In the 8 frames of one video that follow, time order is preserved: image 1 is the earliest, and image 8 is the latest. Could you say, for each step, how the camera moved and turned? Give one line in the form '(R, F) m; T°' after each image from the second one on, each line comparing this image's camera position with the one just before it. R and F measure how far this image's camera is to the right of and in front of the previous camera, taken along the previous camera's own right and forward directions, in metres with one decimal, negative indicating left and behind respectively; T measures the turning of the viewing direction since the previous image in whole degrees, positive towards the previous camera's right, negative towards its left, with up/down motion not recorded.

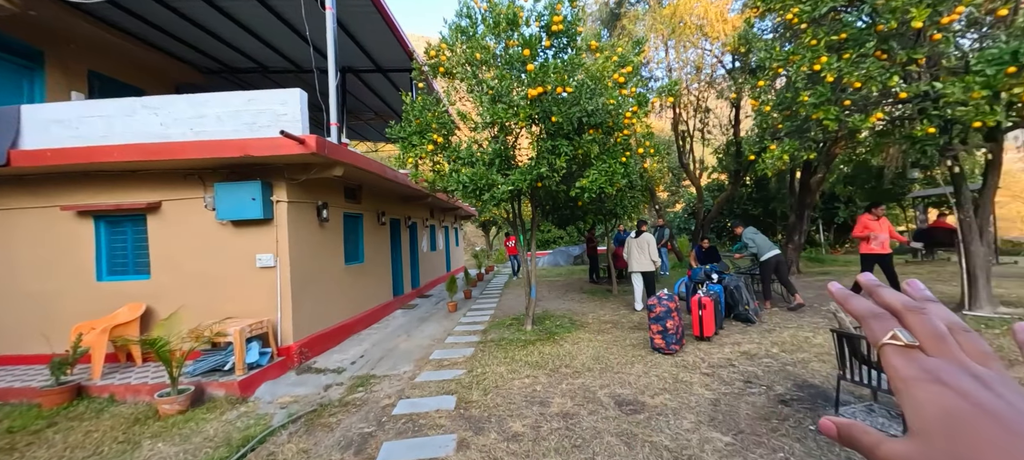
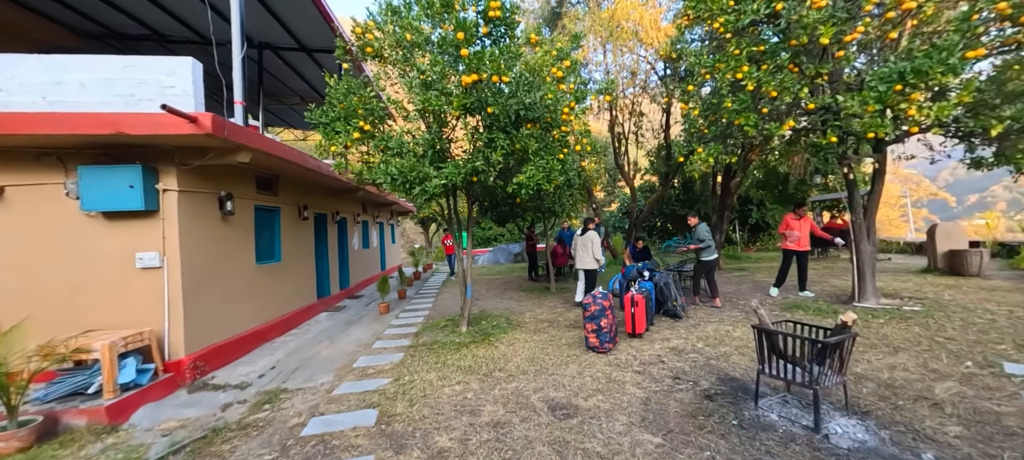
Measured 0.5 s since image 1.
(+0.1, +0.2) m; +8°
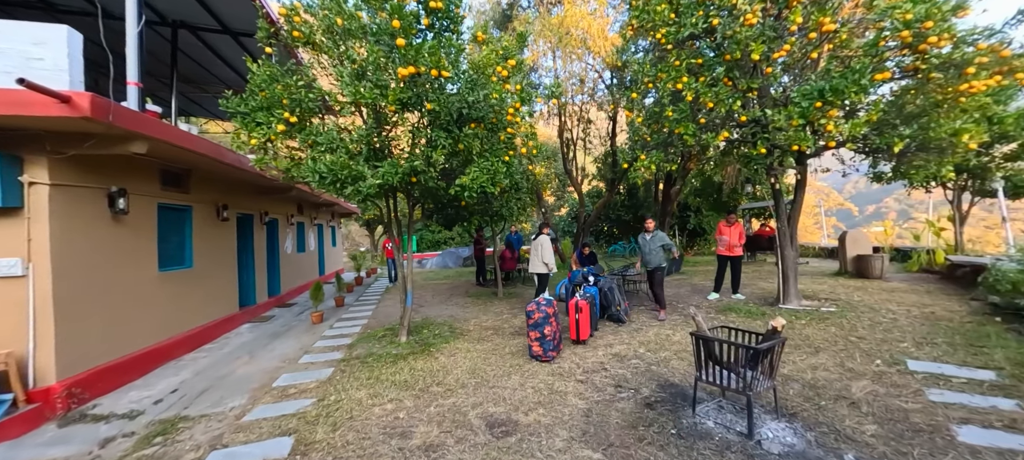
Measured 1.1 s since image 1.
(+0.1, +0.2) m; +7°
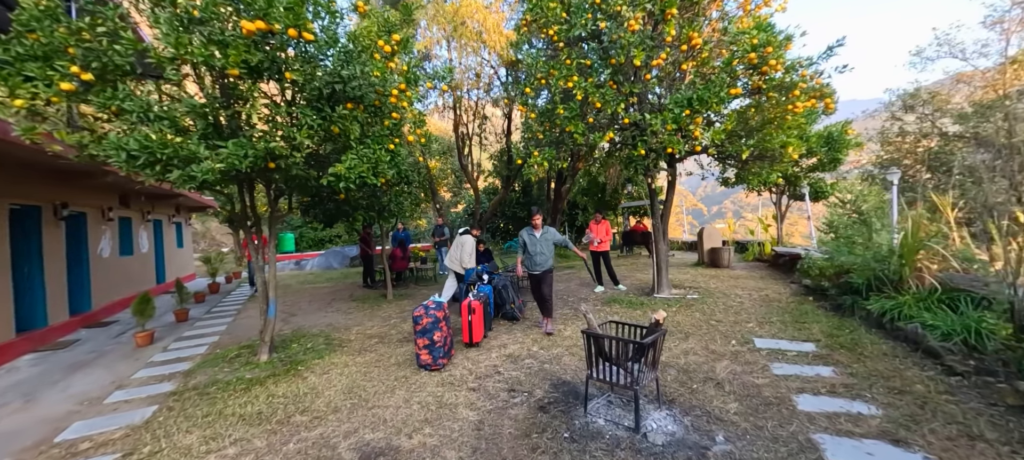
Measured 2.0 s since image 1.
(+0.1, +0.3) m; +15°
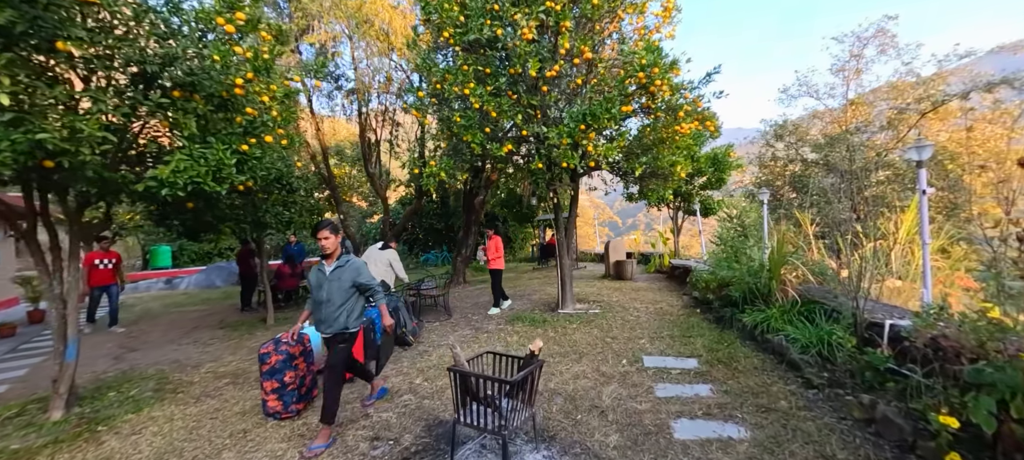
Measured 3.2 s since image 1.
(+0.4, +0.3) m; +11°
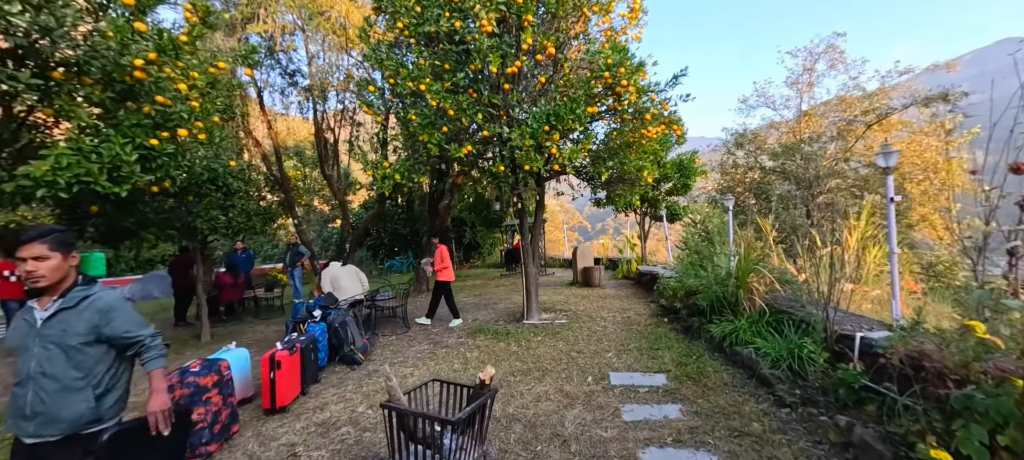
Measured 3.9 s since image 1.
(+0.1, +0.3) m; +4°
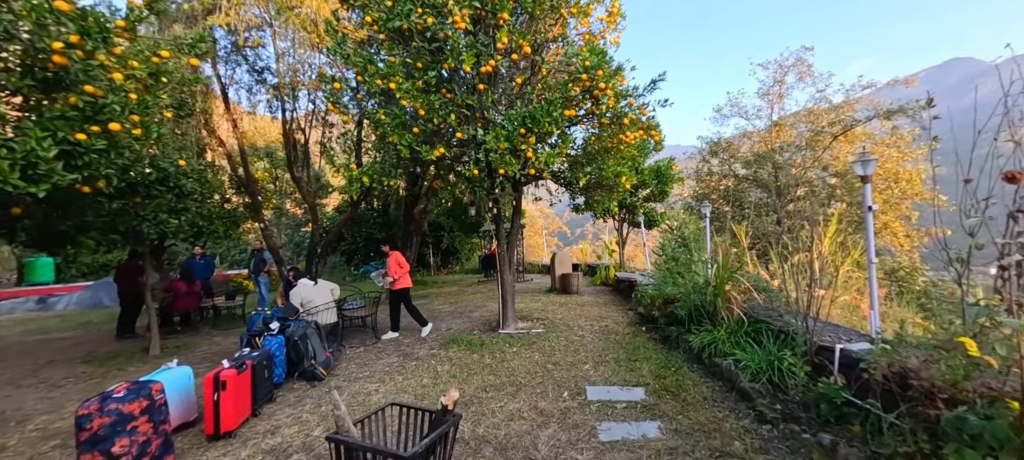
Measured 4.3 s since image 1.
(+0.1, +0.2) m; +3°
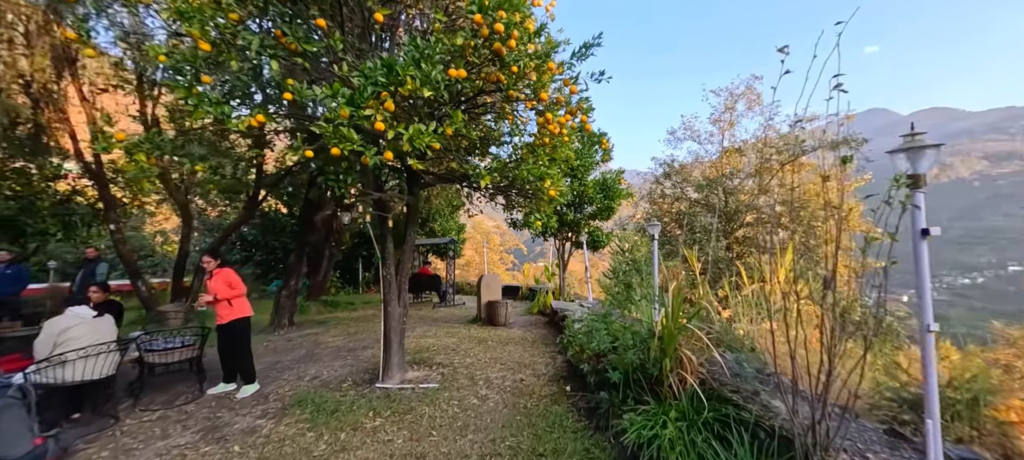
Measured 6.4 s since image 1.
(+0.8, +1.5) m; +6°
